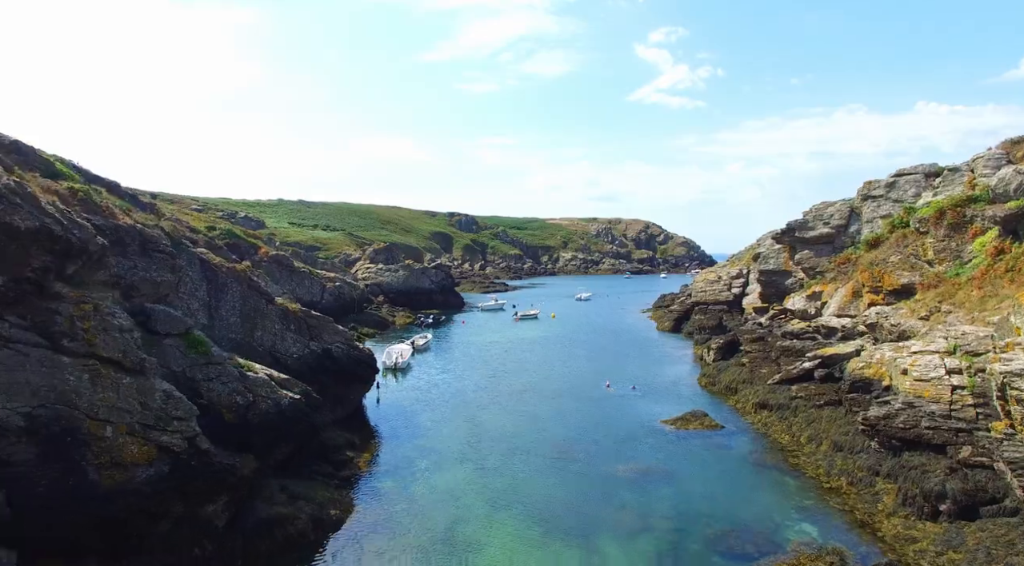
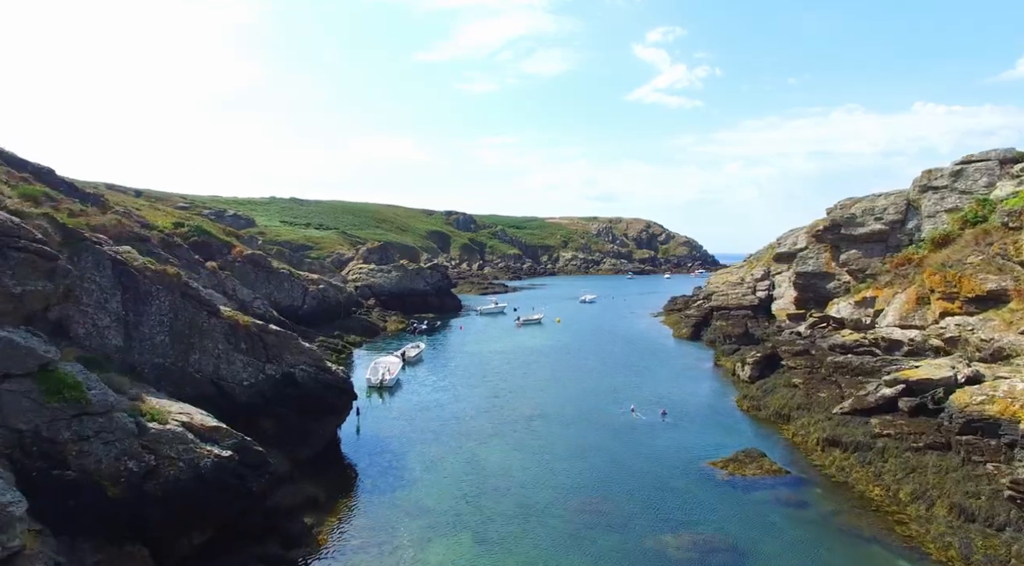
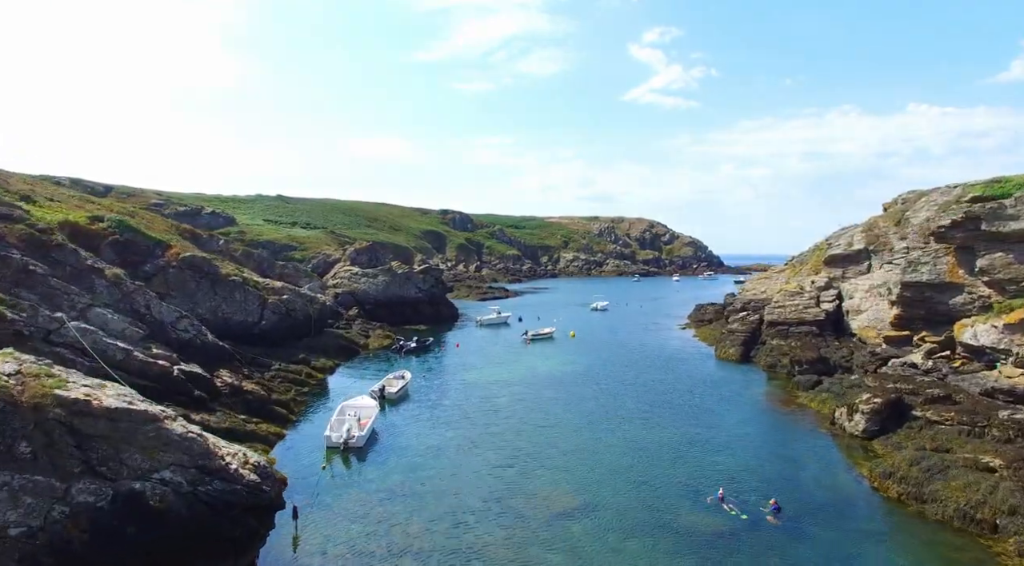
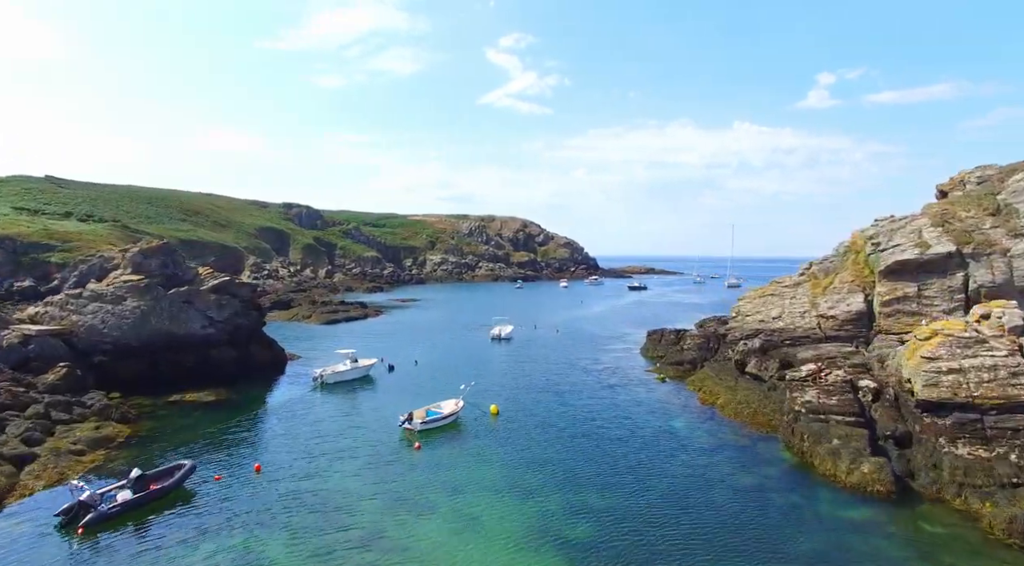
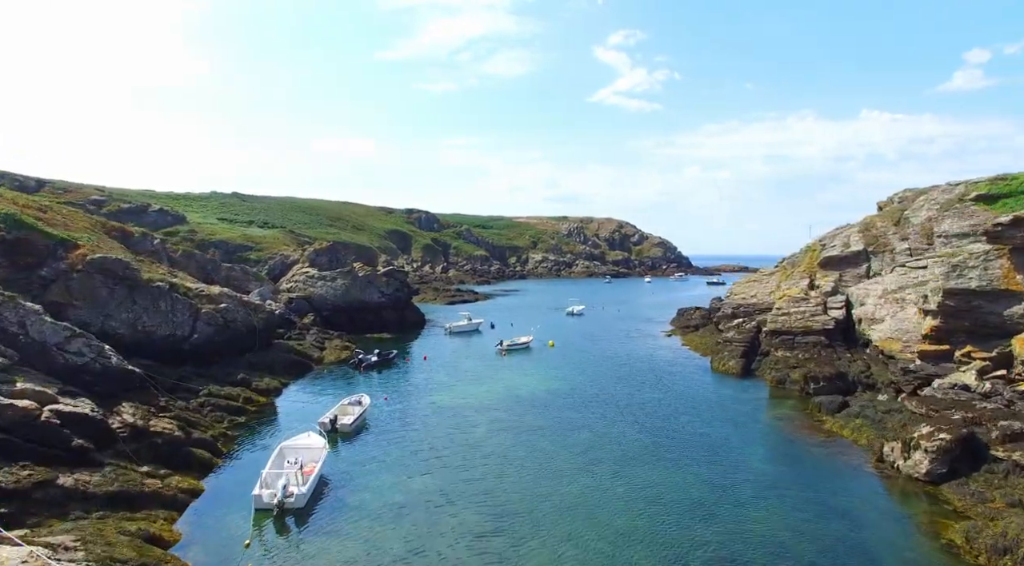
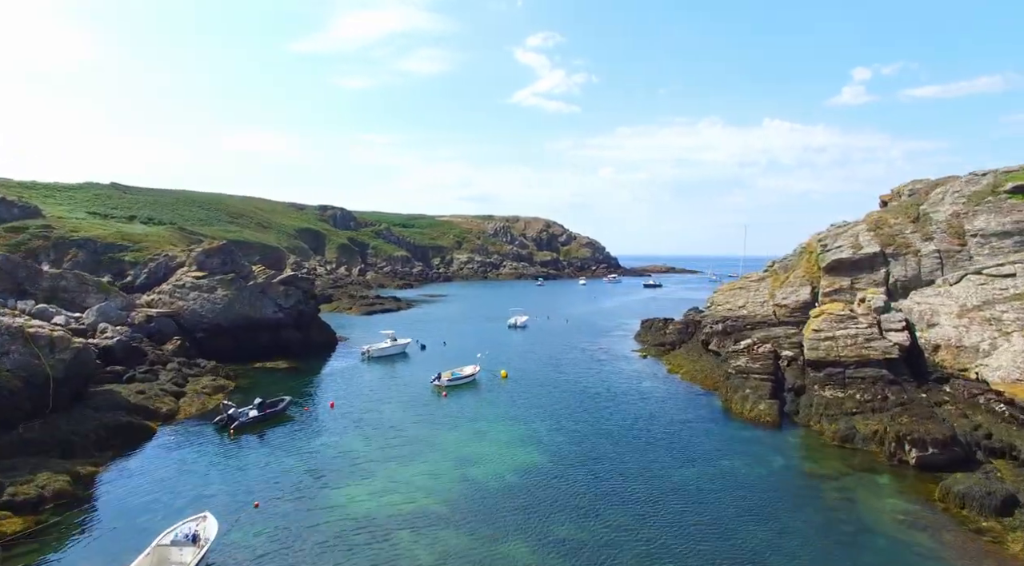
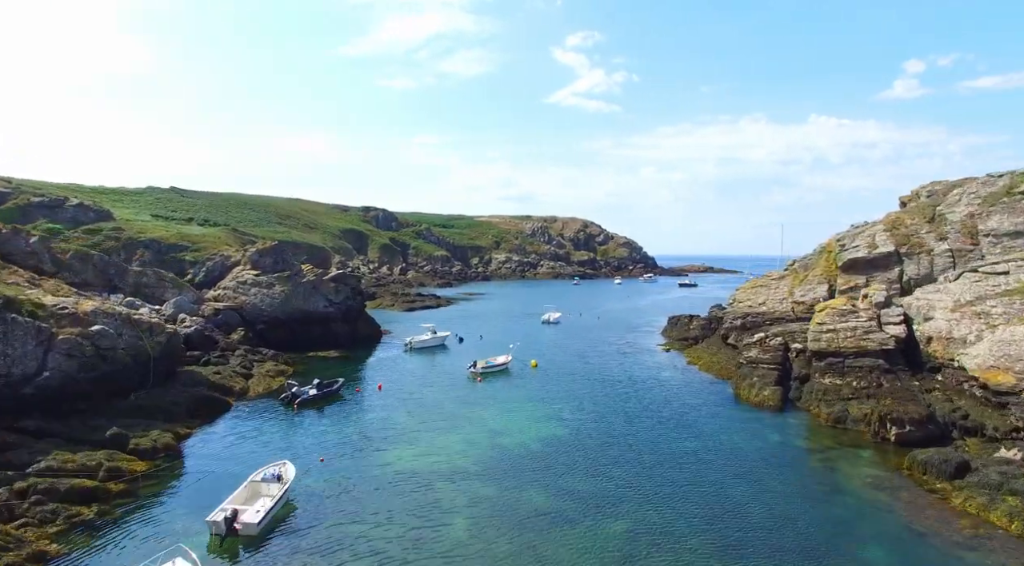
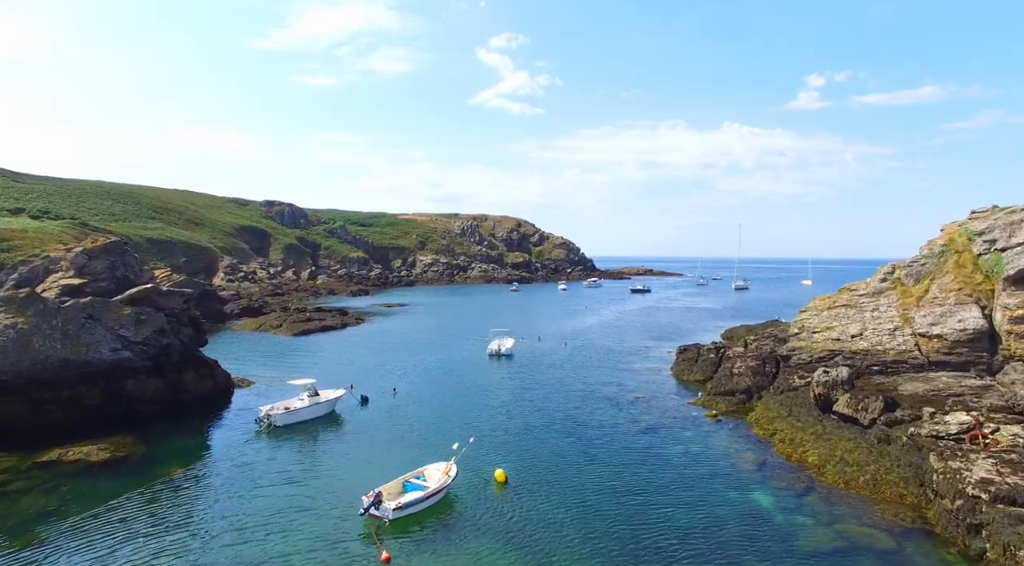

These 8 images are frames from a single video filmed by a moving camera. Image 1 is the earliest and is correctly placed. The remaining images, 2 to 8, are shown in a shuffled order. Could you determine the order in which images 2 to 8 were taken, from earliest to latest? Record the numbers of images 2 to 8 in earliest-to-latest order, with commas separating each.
2, 3, 5, 7, 6, 4, 8
